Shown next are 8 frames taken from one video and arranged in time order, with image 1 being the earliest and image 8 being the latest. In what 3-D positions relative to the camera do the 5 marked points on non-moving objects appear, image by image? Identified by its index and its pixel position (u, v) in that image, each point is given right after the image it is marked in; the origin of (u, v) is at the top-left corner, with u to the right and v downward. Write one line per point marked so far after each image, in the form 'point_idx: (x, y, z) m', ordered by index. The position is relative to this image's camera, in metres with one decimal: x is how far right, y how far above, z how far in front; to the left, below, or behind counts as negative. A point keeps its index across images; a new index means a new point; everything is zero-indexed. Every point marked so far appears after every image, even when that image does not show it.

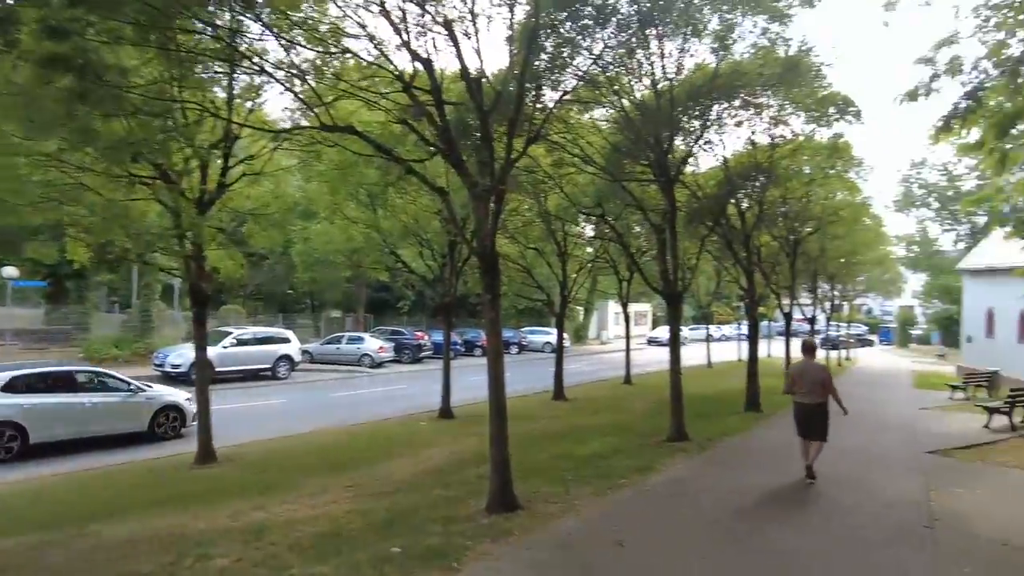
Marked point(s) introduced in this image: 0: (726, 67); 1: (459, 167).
0: (+4.8, +5.0, +15.2) m
1: (-0.6, +1.4, +7.8) m
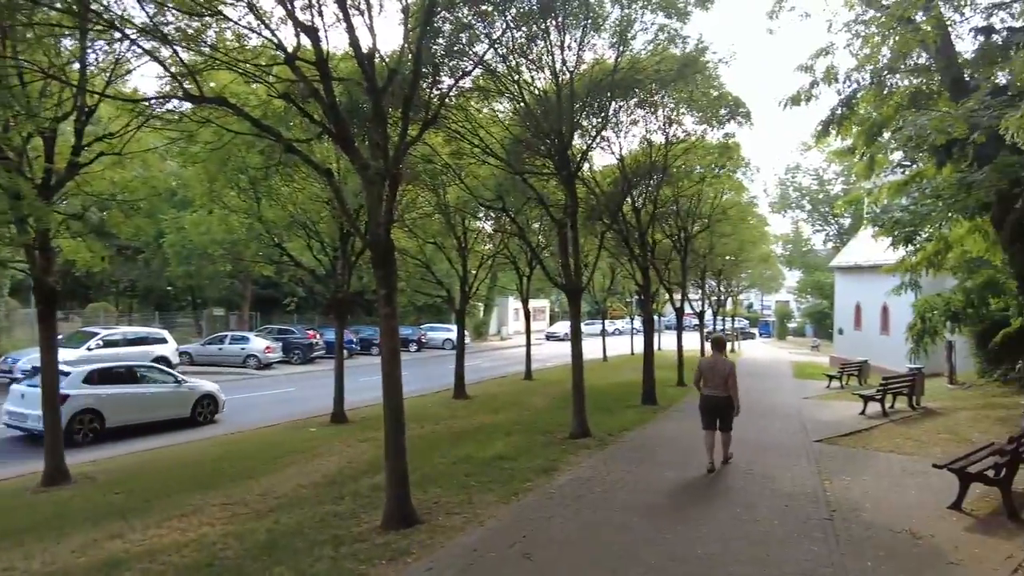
0: (+2.5, +5.1, +15.2) m
1: (-1.7, +1.5, +7.1) m
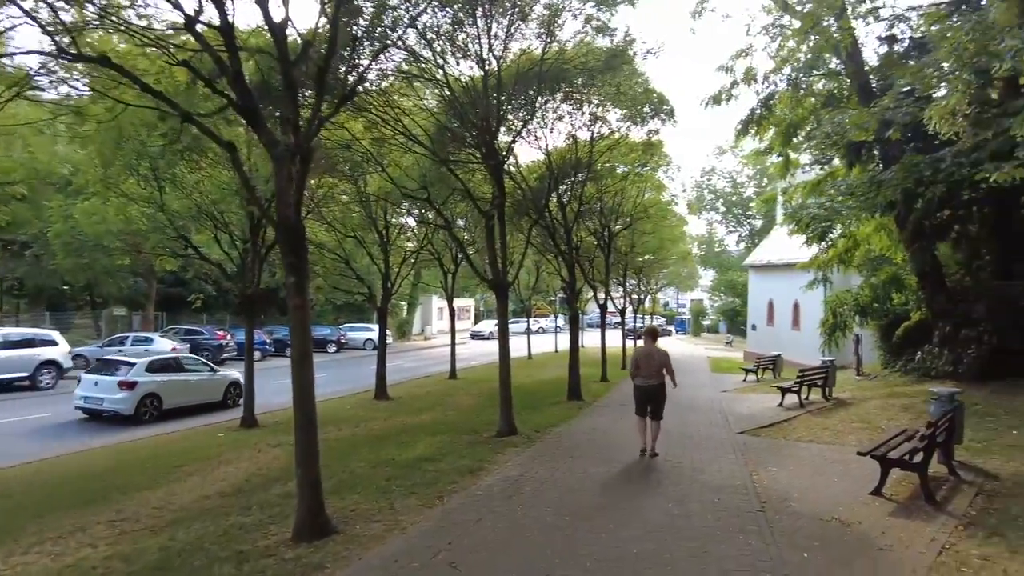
0: (+0.9, +5.2, +15.0) m
1: (-2.5, +1.6, +6.4) m
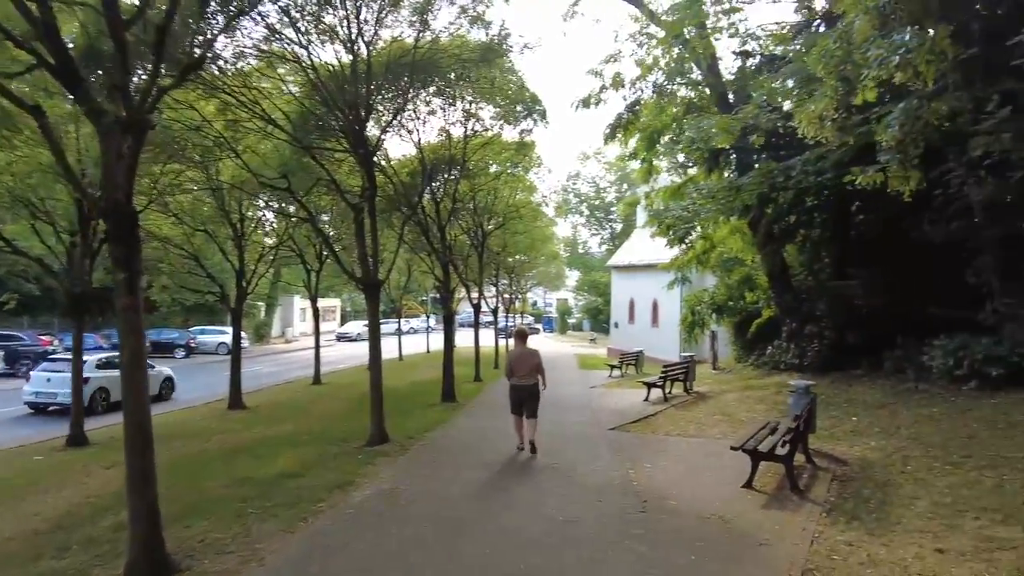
0: (-1.9, +5.3, +14.4) m
1: (-3.5, +1.6, +5.4) m
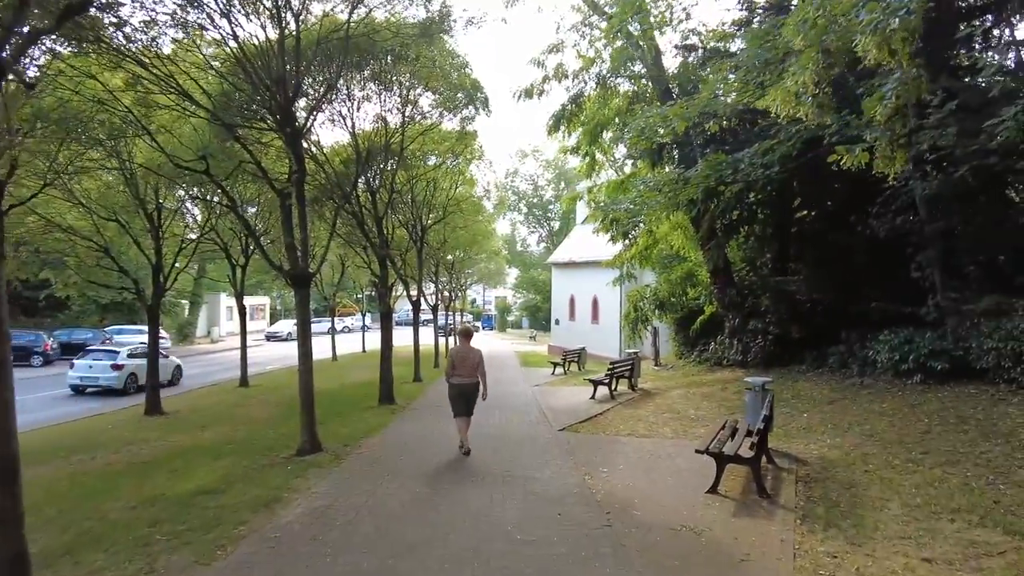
0: (-3.1, +5.4, +13.4) m
1: (-3.8, +1.7, +4.3) m
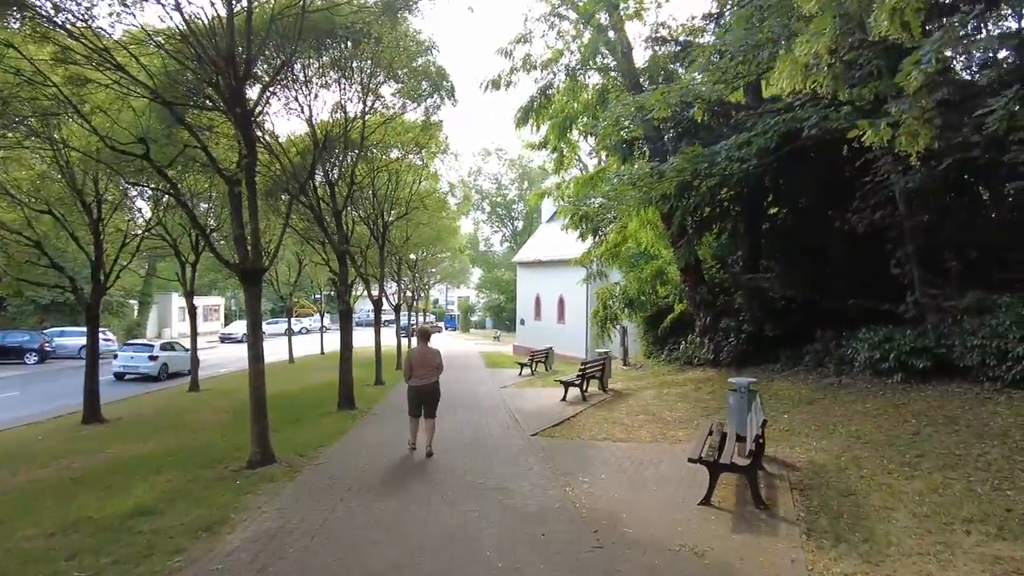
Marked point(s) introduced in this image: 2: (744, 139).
0: (-3.7, +5.4, +12.6) m
1: (-3.9, +1.7, +3.4) m
2: (+4.8, +3.1, +13.8) m
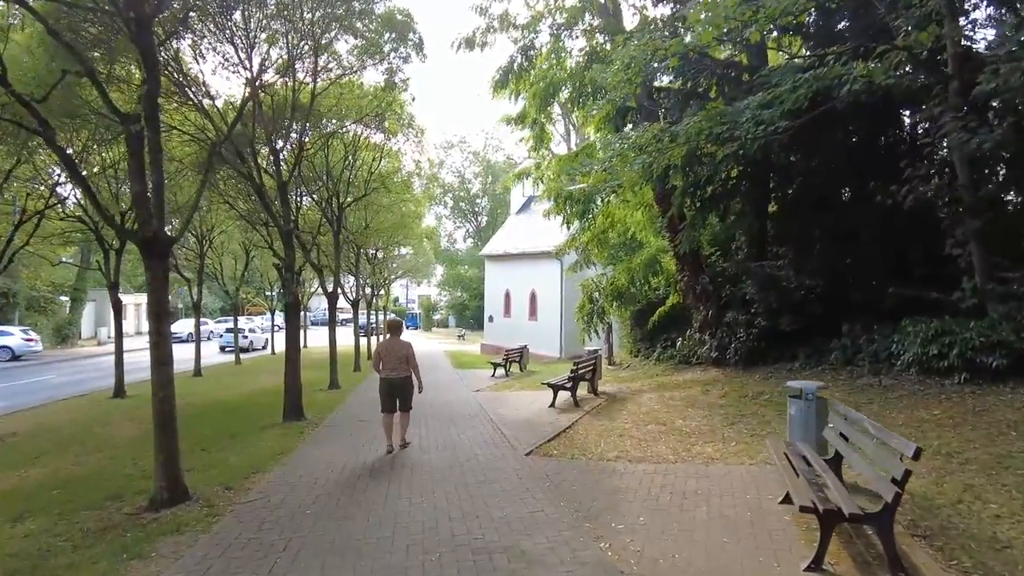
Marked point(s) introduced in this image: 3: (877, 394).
0: (-3.9, +5.7, +10.0) m
1: (-3.6, +2.0, +0.8) m
2: (+4.5, +3.4, +11.7) m
3: (+5.7, -1.7, +10.4) m
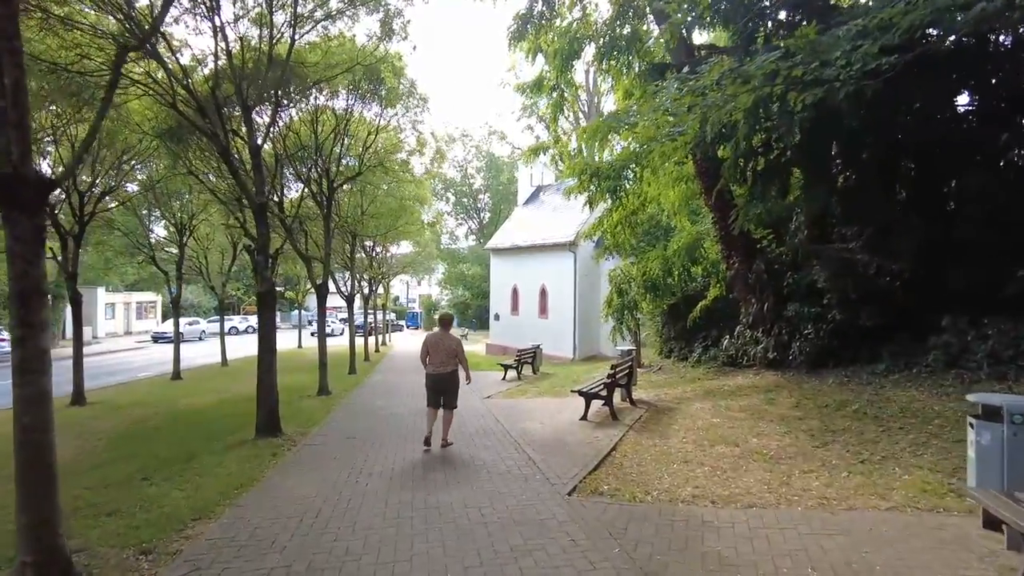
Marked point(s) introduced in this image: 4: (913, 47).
0: (-3.5, +5.9, +7.5) m
1: (-3.2, +2.2, -1.6) m
2: (+4.9, +3.6, +9.3) m
3: (+6.1, -1.4, +7.9) m
4: (+5.5, +3.4, +9.3) m
